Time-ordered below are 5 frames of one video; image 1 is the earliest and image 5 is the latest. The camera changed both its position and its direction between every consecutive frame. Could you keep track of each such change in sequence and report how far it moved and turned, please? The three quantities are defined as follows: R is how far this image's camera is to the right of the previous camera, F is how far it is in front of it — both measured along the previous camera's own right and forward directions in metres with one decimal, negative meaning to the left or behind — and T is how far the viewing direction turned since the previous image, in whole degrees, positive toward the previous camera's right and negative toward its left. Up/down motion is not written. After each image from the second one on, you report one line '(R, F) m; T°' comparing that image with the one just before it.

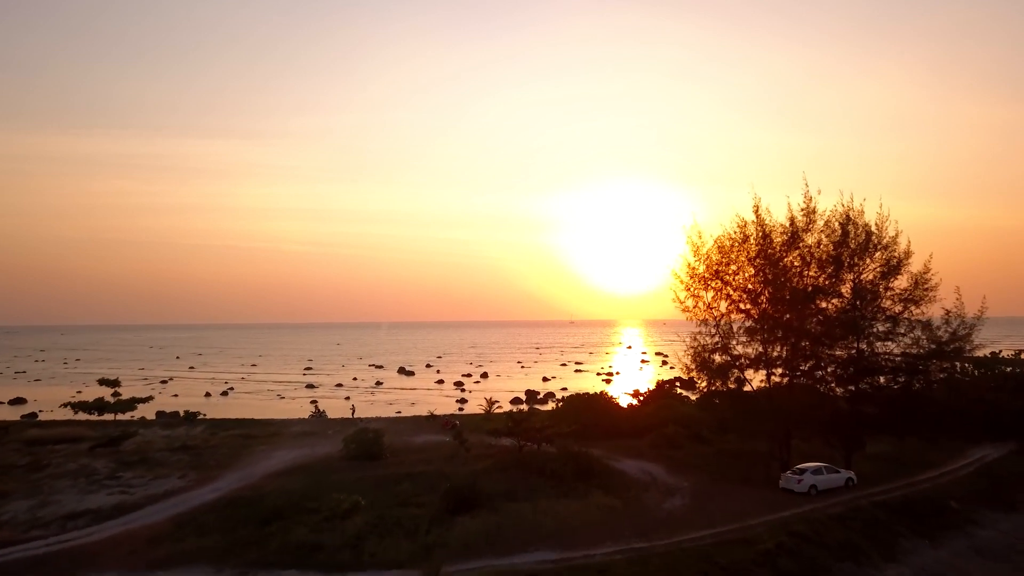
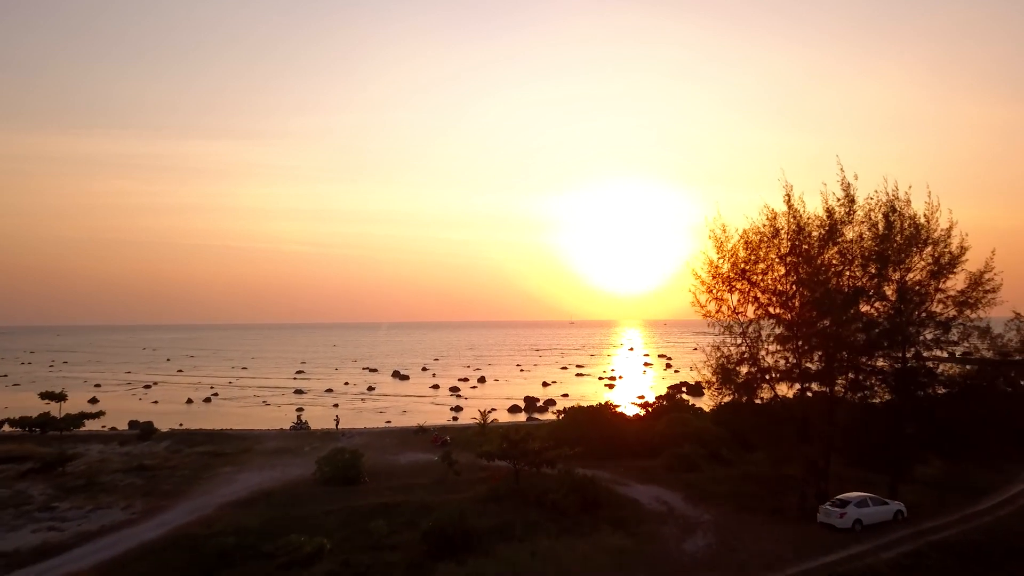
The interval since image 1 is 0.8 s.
(+0.2, +4.0) m; 0°
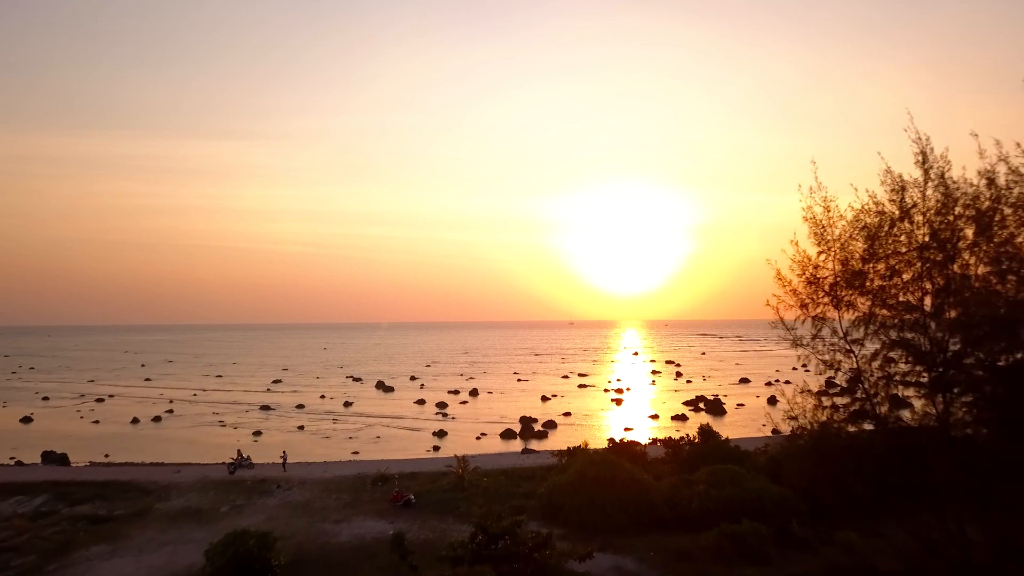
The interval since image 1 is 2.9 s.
(+0.5, +9.6) m; 0°
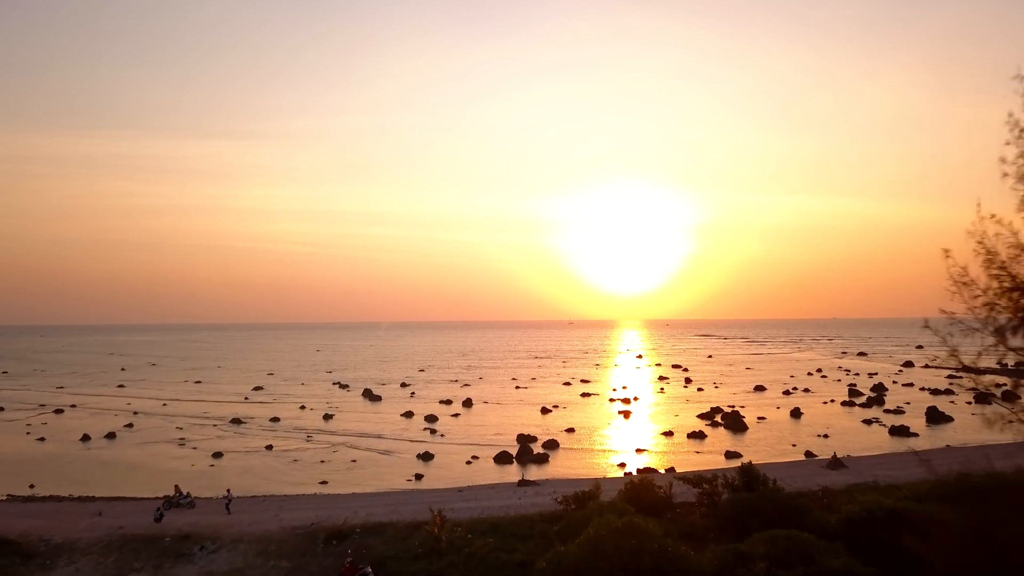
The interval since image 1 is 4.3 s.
(+0.3, +7.0) m; 0°
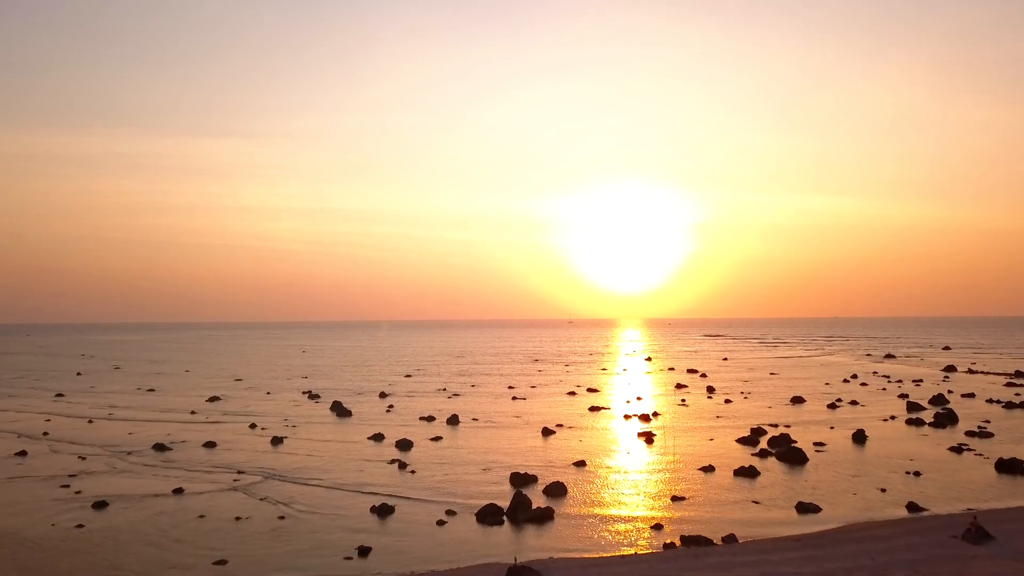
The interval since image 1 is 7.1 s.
(+0.5, +13.4) m; 0°
